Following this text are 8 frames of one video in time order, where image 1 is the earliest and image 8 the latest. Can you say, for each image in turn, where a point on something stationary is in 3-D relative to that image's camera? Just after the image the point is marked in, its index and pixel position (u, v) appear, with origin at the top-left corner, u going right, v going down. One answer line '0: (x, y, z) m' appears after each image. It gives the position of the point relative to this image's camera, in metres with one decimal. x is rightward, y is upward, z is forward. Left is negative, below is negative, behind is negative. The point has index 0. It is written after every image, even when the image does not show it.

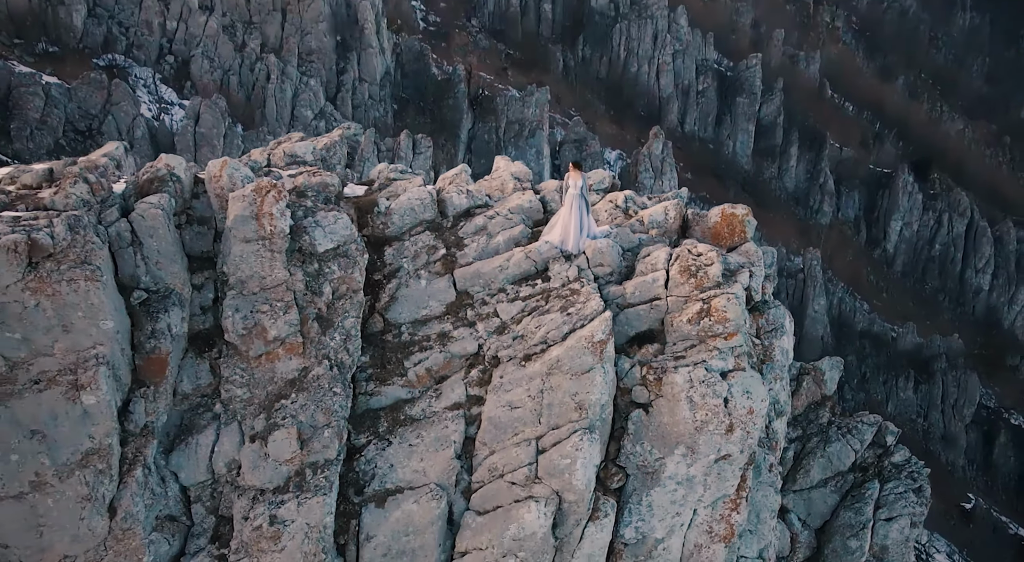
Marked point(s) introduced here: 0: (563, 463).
0: (+1.0, -3.3, +16.3) m
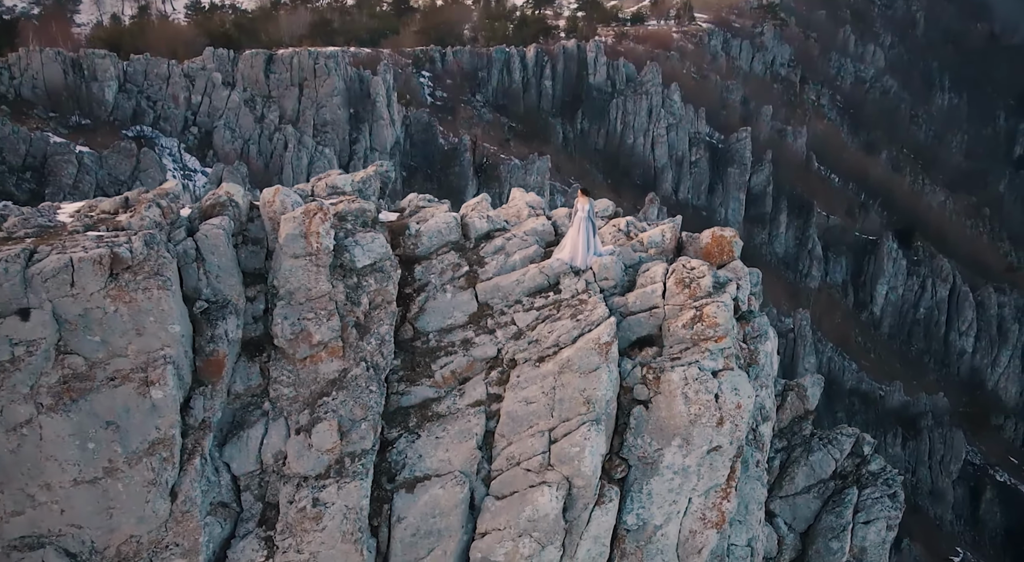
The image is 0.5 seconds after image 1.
0: (+1.3, -3.5, +18.5) m
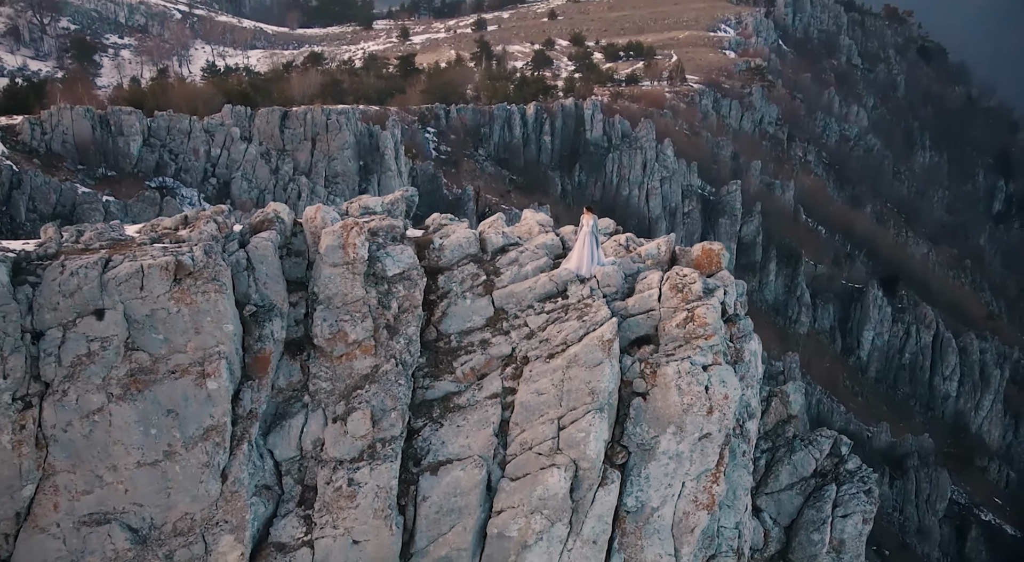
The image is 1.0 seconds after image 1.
0: (+1.6, -3.6, +20.9) m
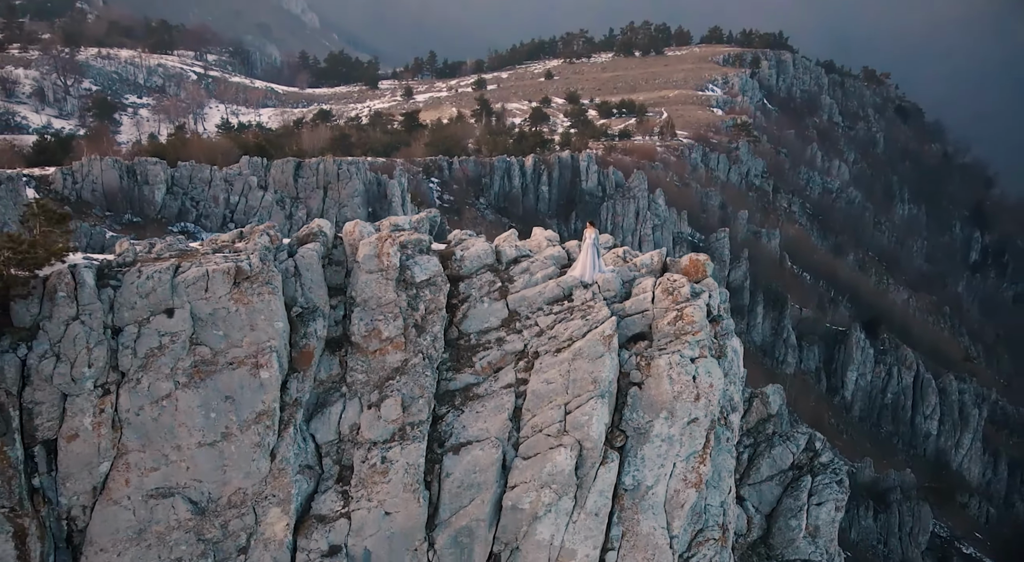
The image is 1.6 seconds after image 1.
0: (+2.0, -3.7, +24.1) m
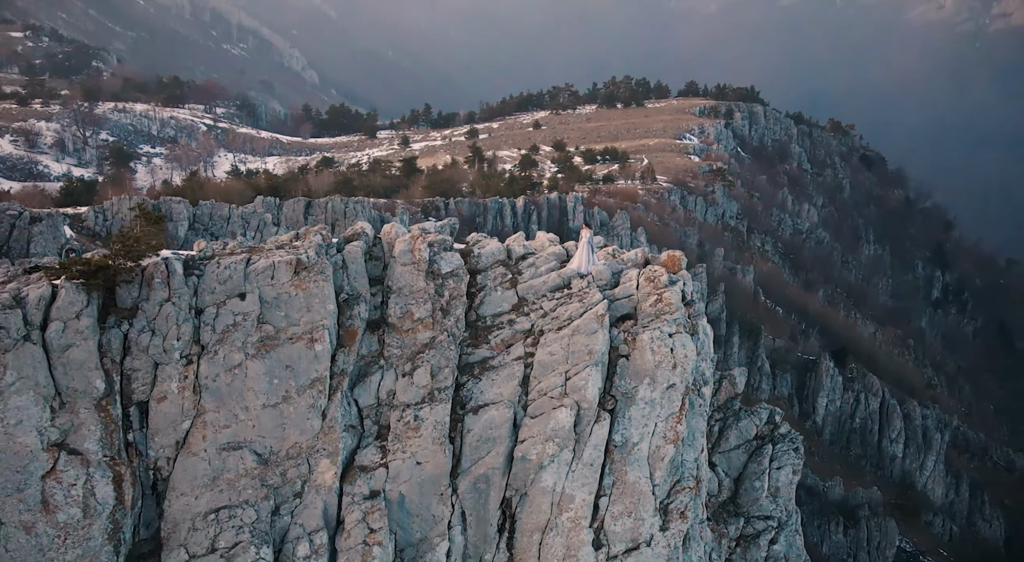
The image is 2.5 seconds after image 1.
0: (+2.3, -3.4, +29.3) m
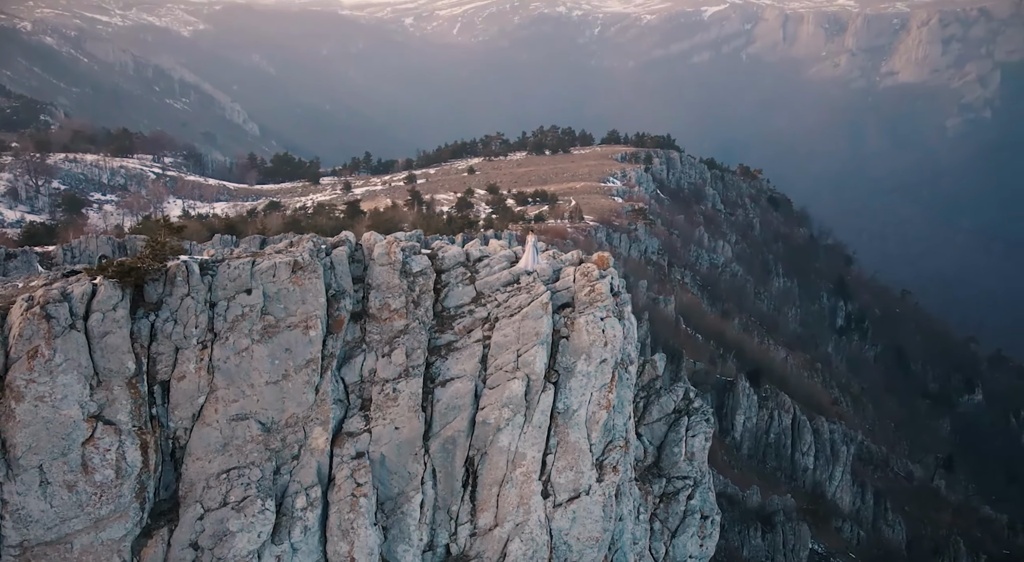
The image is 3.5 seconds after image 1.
0: (+0.7, -3.2, +35.9) m
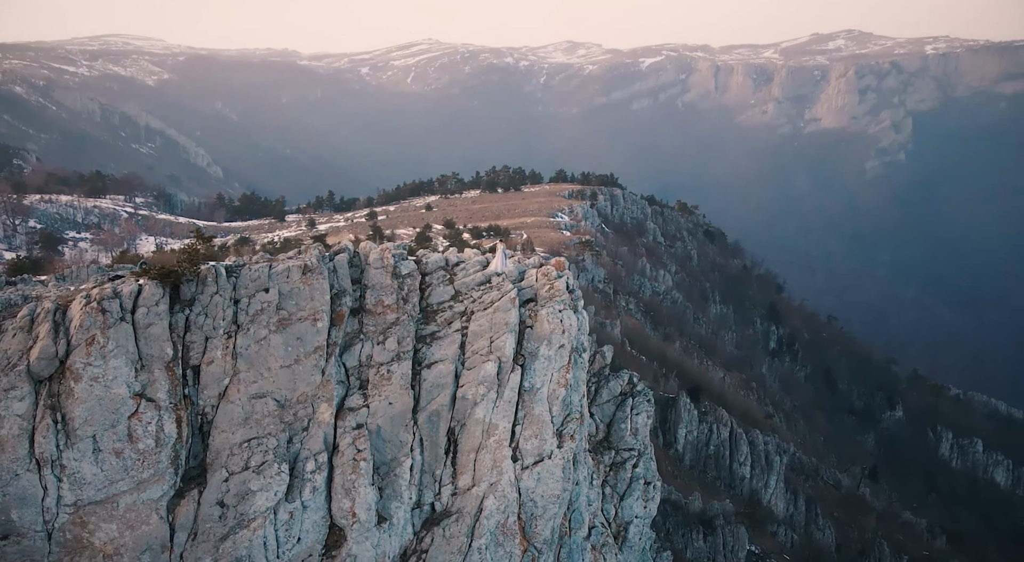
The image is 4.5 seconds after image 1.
0: (-0.6, -3.1, +43.3) m
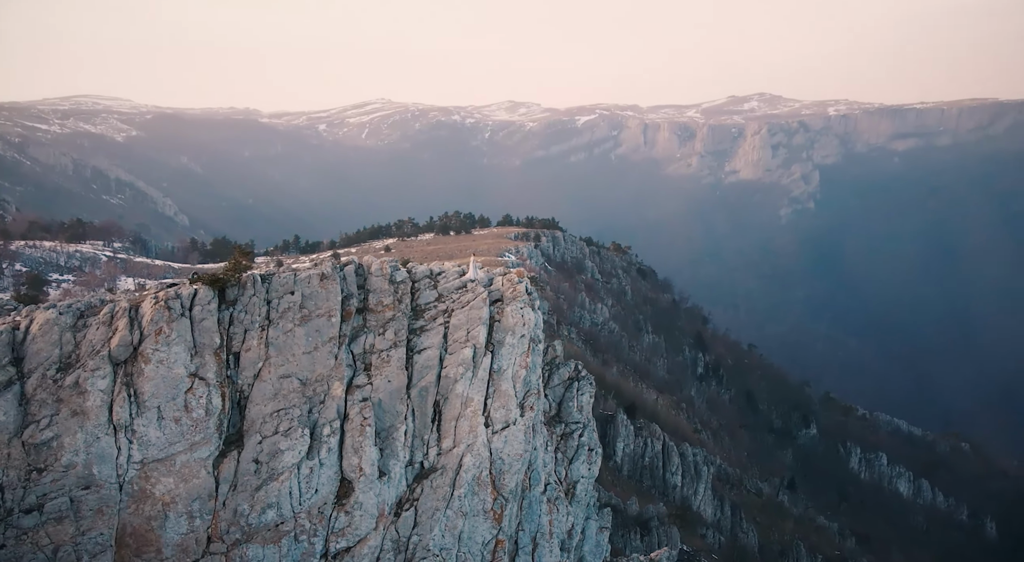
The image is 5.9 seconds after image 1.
0: (-2.4, -3.4, +55.4) m
